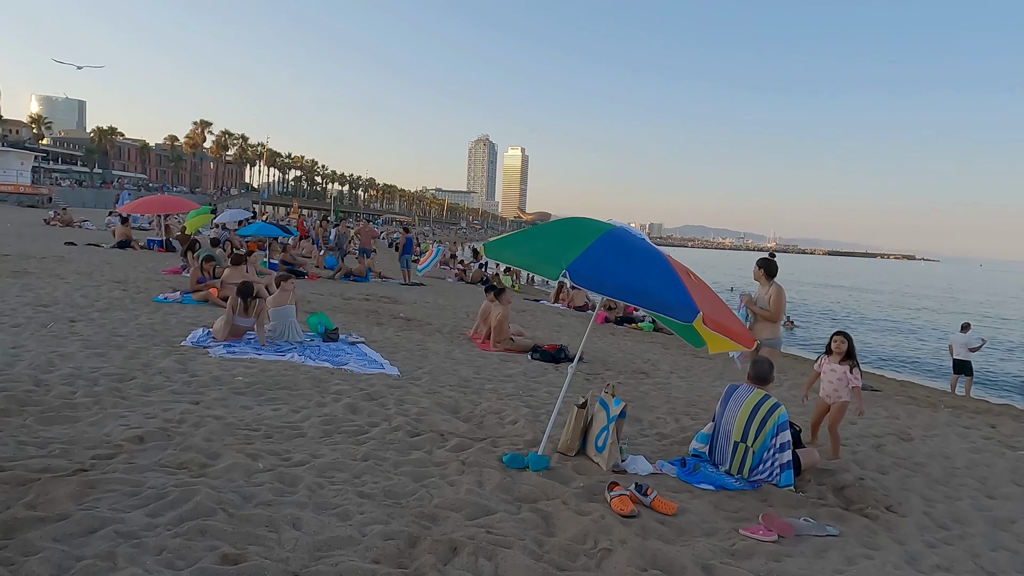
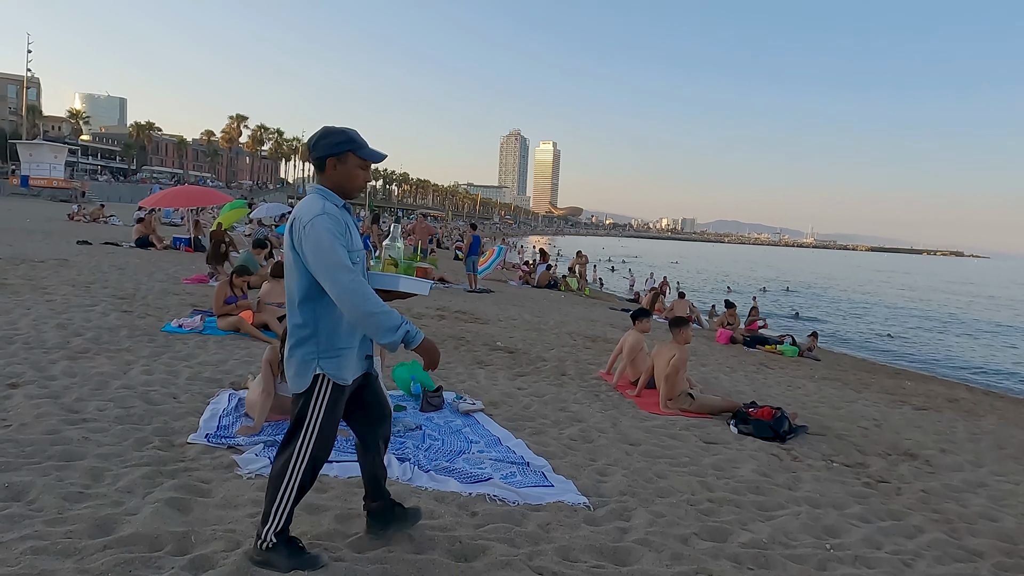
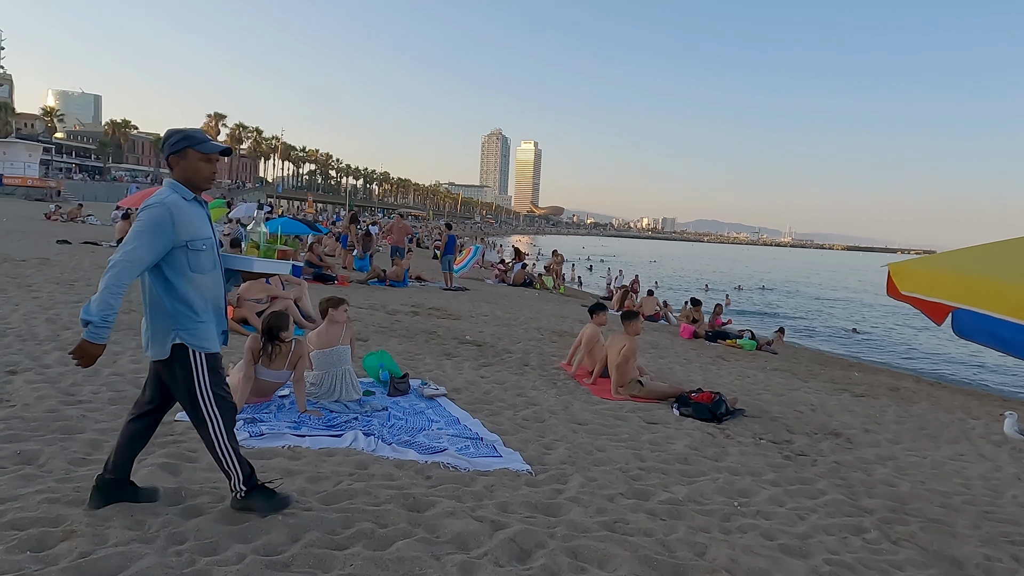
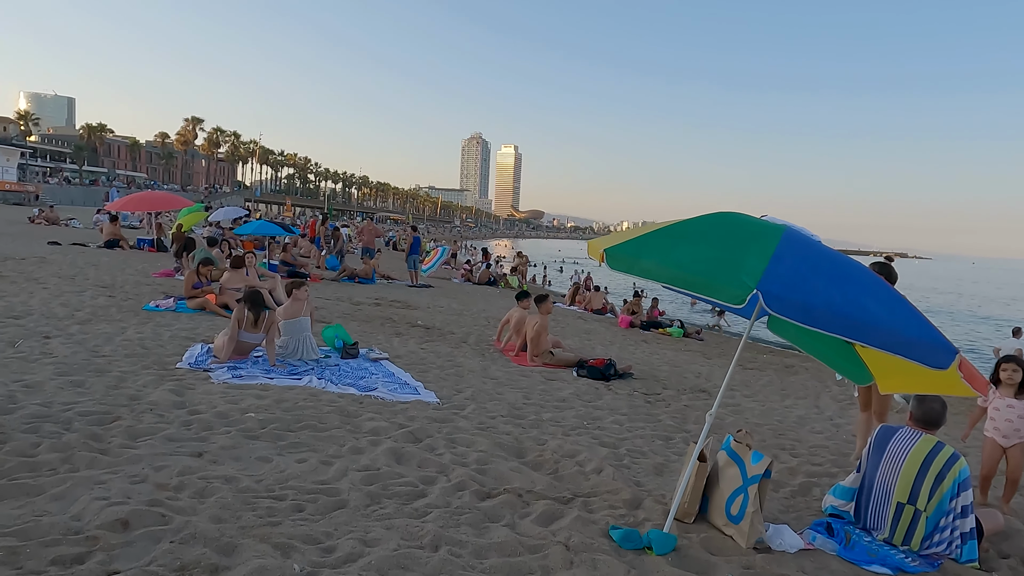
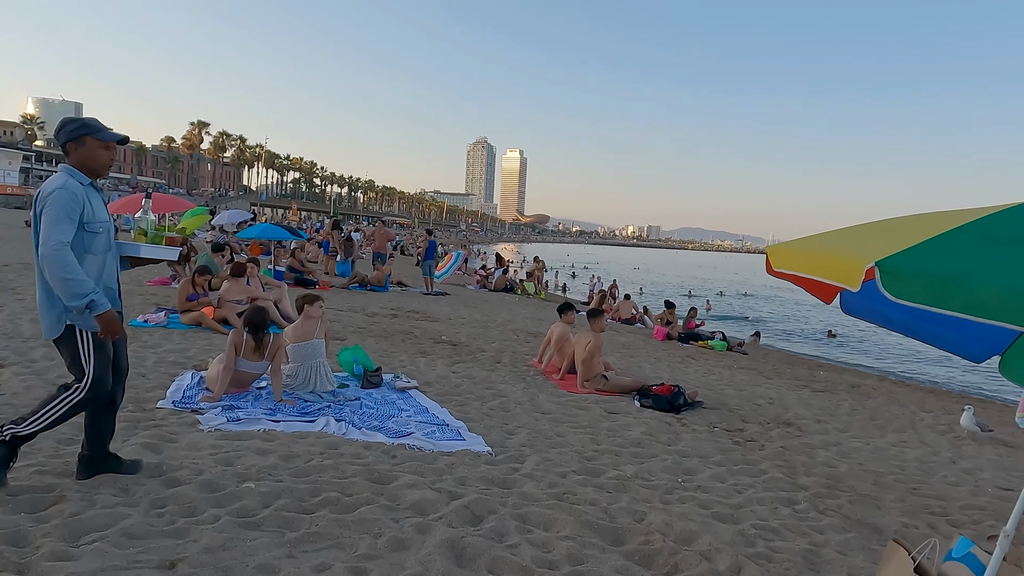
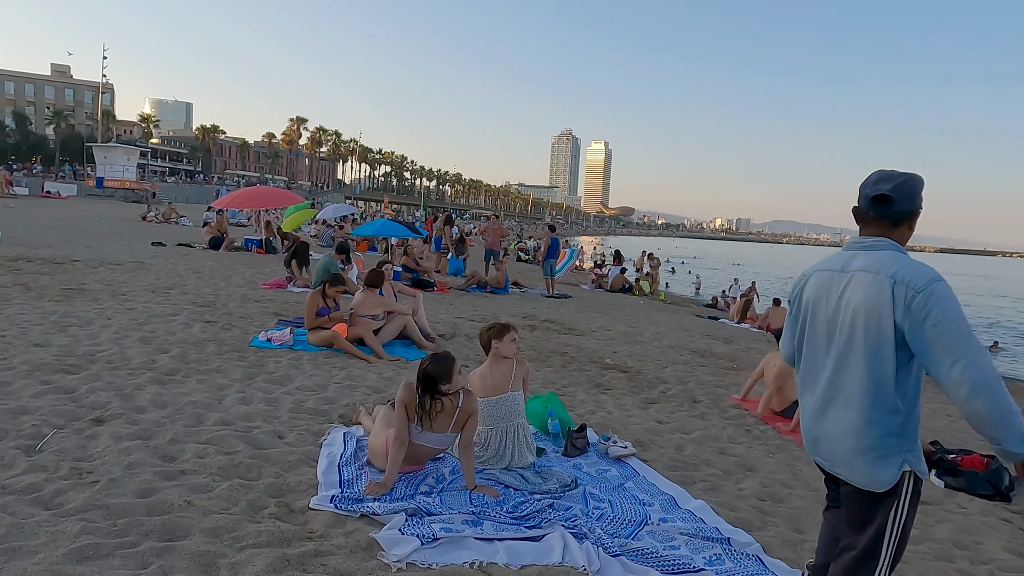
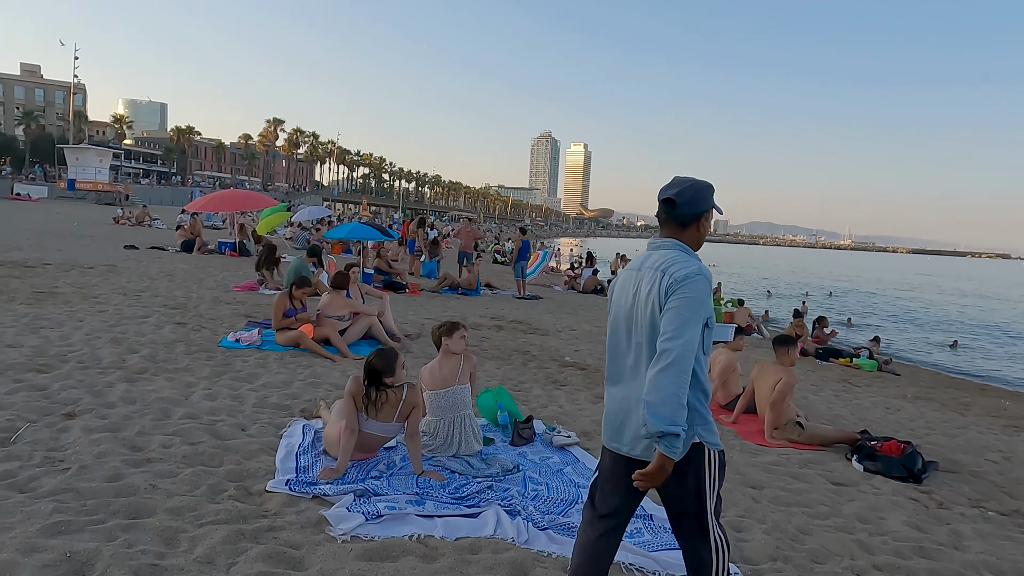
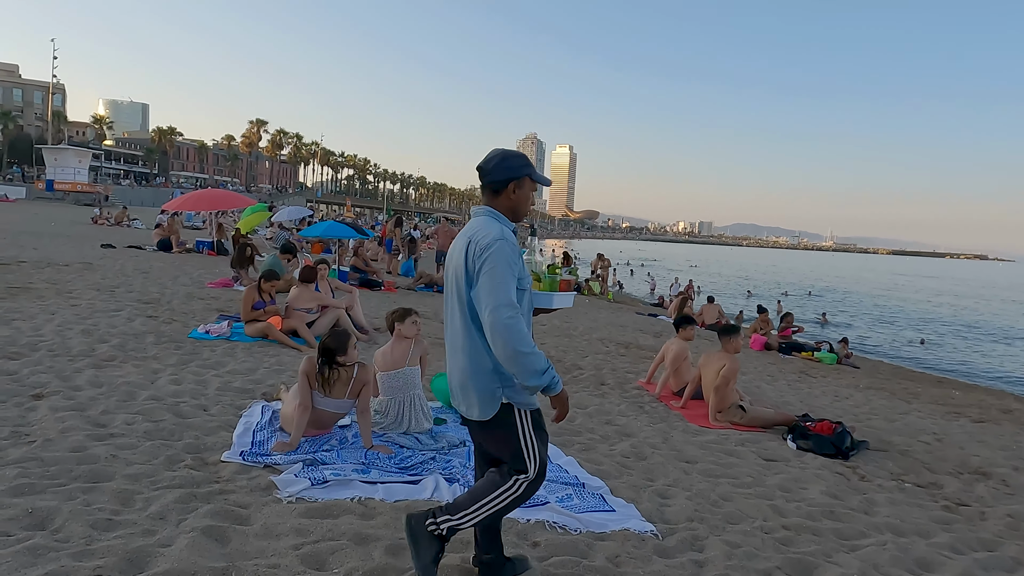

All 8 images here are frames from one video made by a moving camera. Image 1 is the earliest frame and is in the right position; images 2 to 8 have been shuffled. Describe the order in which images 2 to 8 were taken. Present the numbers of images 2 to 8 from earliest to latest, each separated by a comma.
4, 5, 3, 2, 8, 7, 6
